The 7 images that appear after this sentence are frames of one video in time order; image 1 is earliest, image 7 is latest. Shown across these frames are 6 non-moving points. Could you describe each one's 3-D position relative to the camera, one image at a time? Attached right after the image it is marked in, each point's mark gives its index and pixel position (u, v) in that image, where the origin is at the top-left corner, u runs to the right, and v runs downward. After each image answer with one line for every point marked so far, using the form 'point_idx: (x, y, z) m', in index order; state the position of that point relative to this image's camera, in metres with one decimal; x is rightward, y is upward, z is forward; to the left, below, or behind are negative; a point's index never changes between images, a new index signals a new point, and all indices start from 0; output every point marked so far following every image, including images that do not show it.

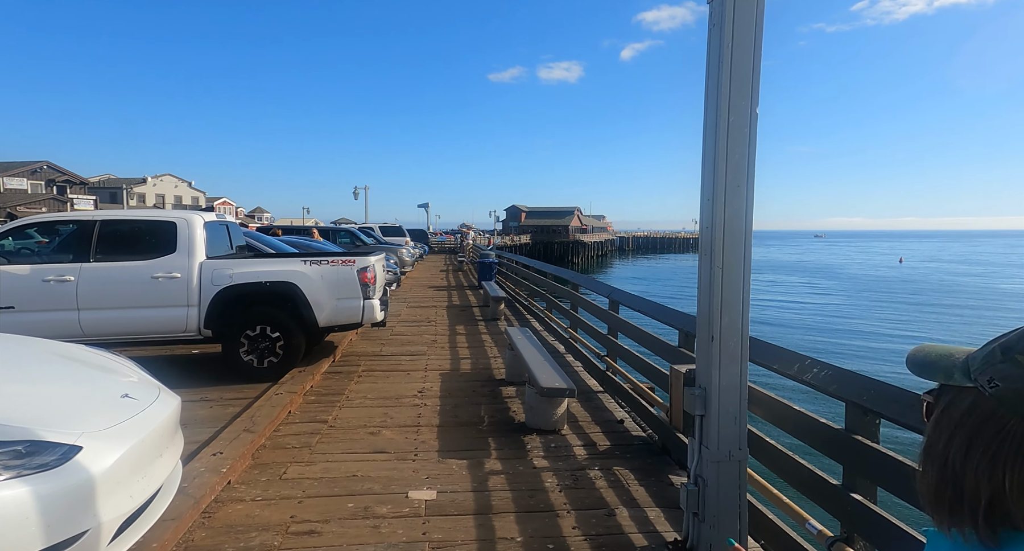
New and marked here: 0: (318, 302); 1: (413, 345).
0: (-2.1, -0.3, +5.7) m
1: (-1.5, -1.0, +7.6) m
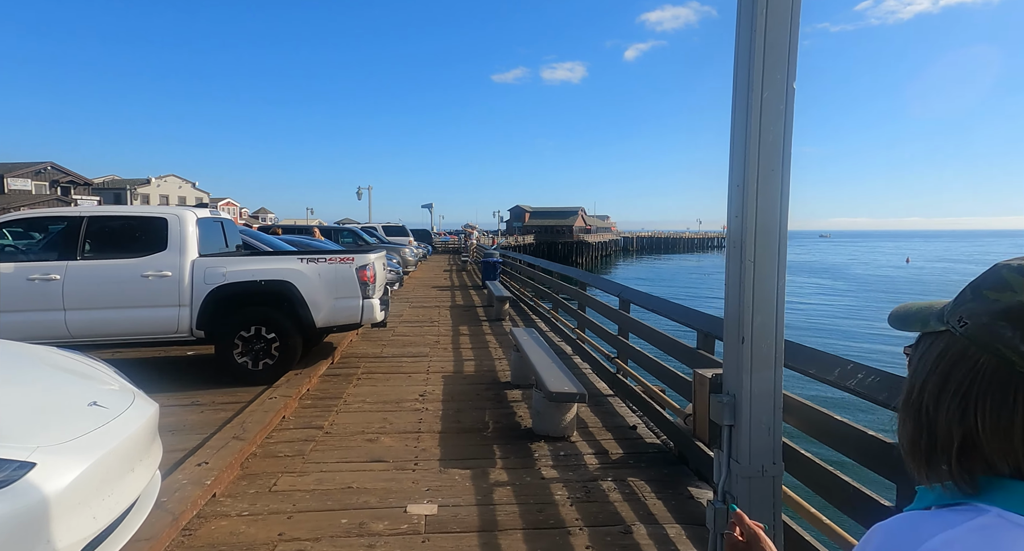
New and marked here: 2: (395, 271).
0: (-2.1, -0.3, +5.4) m
1: (-1.4, -1.0, +7.3) m
2: (-2.9, +0.1, +12.5) m
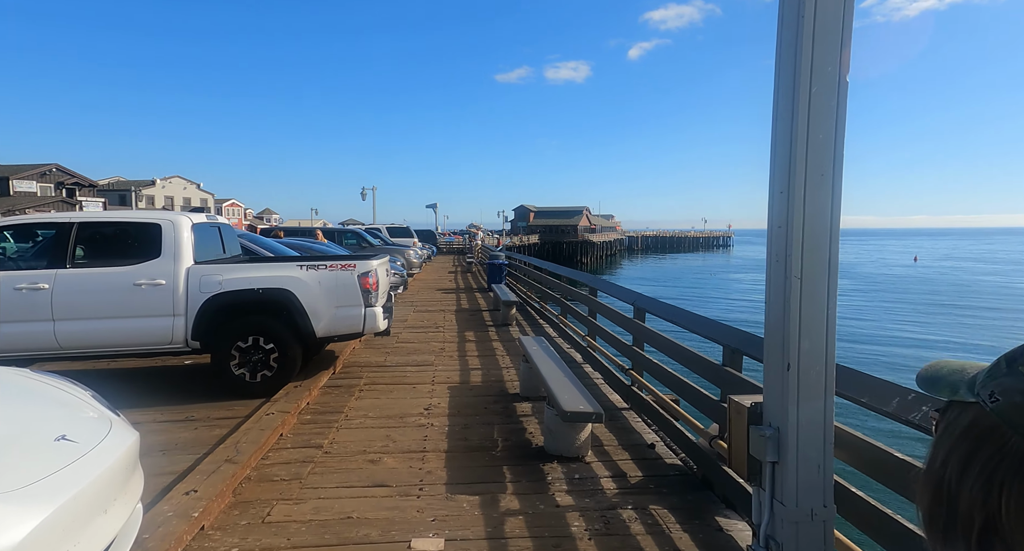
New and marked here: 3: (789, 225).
0: (-2.0, -0.4, +5.2) m
1: (-1.3, -1.1, +7.1) m
2: (-2.7, 0.0, +12.3) m
3: (+1.1, +0.2, +2.0) m
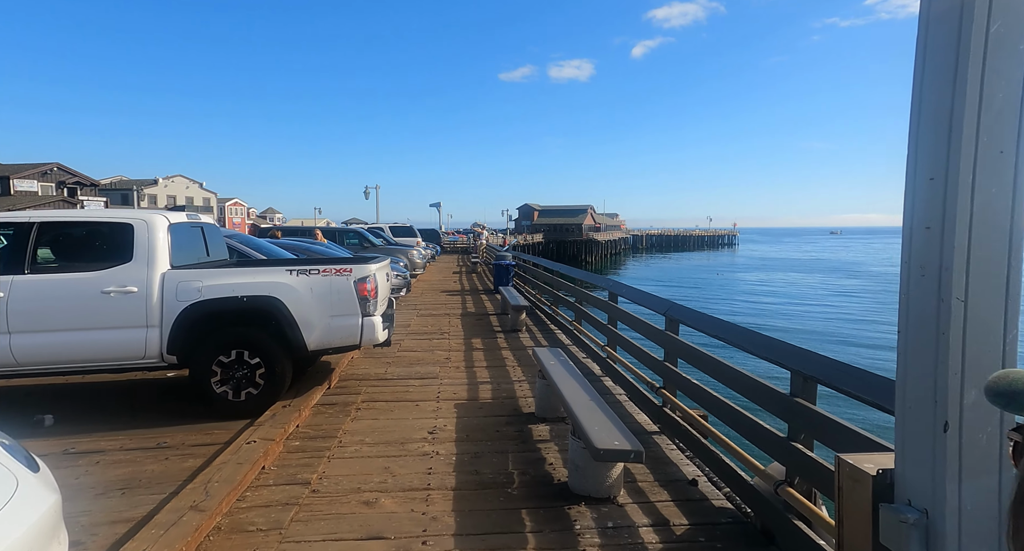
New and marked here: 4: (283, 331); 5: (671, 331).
0: (-1.9, -0.4, +4.6) m
1: (-1.1, -1.1, +6.5) m
2: (-2.5, 0.0, +11.7) m
3: (+1.2, +0.1, +1.4) m
4: (-2.1, -0.5, +4.7) m
5: (+1.4, -0.5, +4.5) m
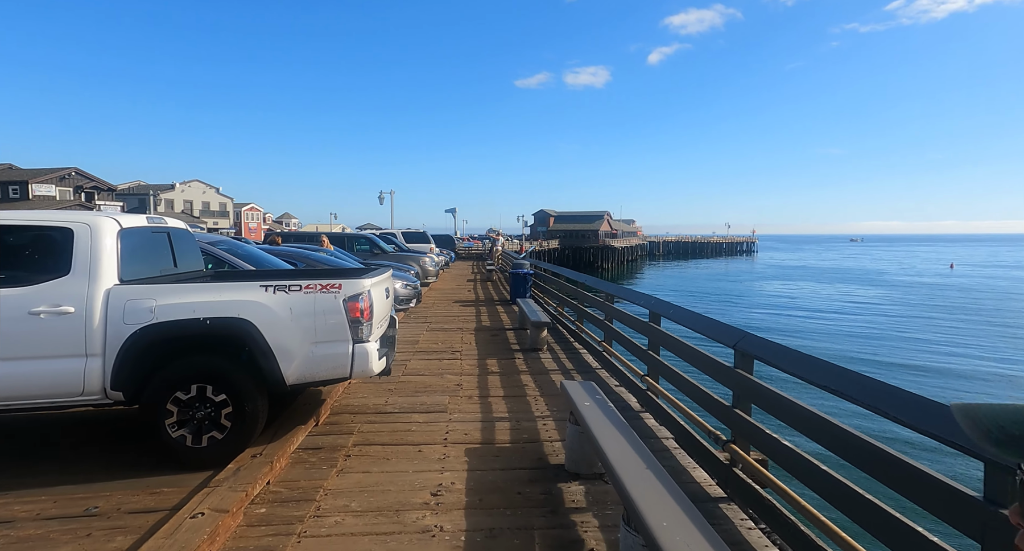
0: (-1.7, -0.5, +3.8) m
1: (-0.9, -1.3, +5.6) m
2: (-2.1, -0.2, +10.9) m
3: (+1.3, 0.0, +0.4) m
4: (-1.9, -0.6, +3.8) m
5: (+1.6, -0.6, +3.5) m
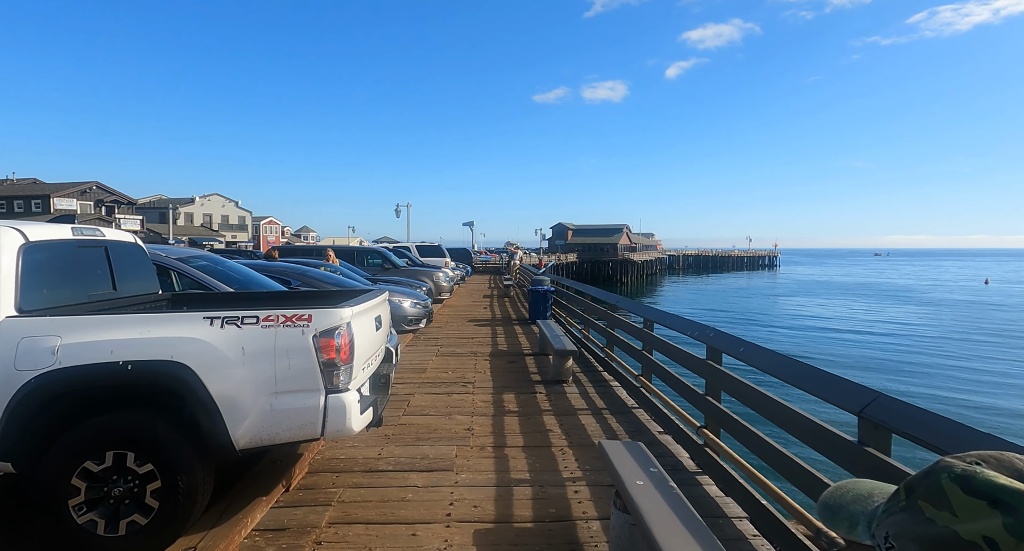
0: (-1.5, -0.7, +2.8) m
1: (-0.7, -1.5, +4.6) m
2: (-1.8, -0.5, +10.0) m
3: (+1.3, -0.1, -0.6) m
4: (-1.8, -0.8, +2.9) m
5: (+1.7, -0.8, +2.5) m
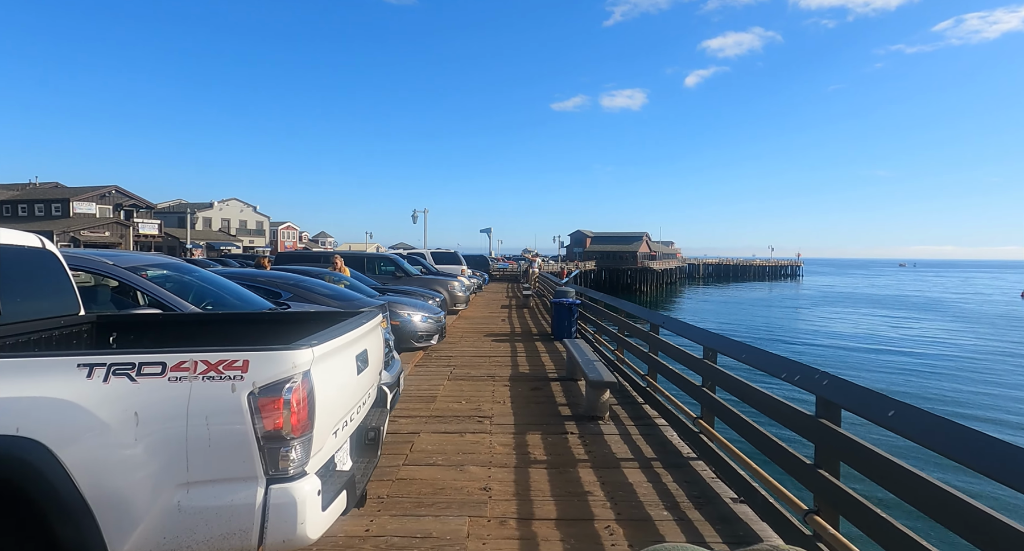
0: (-1.4, -0.8, +1.8) m
1: (-0.5, -1.6, +3.6) m
2: (-1.4, -0.7, +8.9) m
3: (+1.3, -0.1, -1.7) m
4: (-1.6, -0.9, +1.8) m
5: (+1.8, -0.9, +1.3) m
